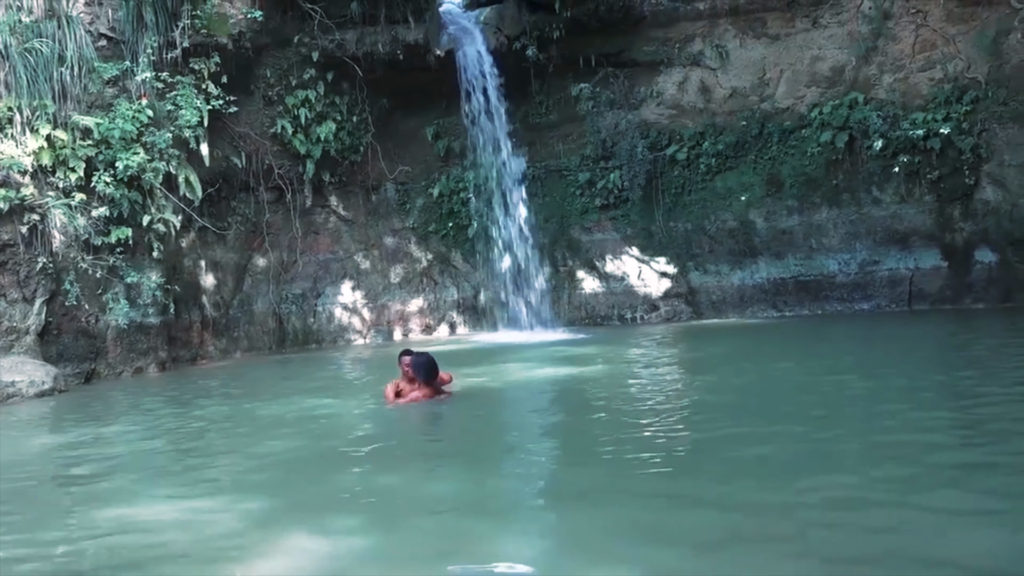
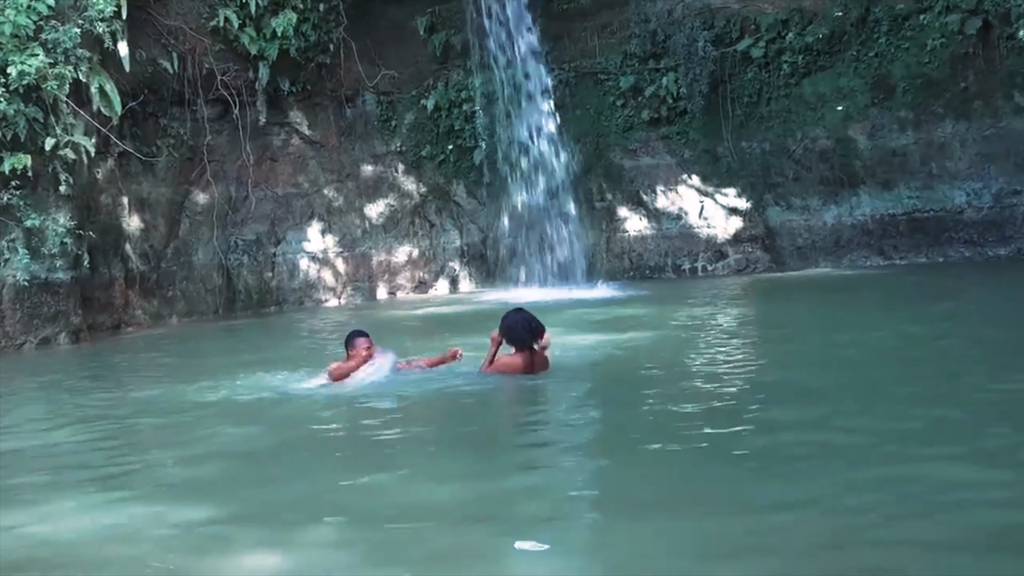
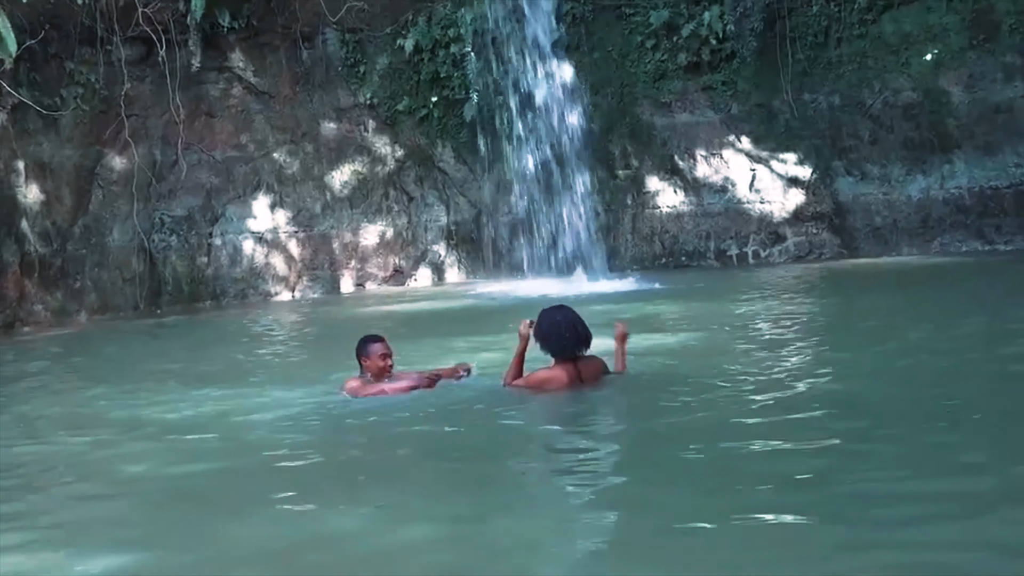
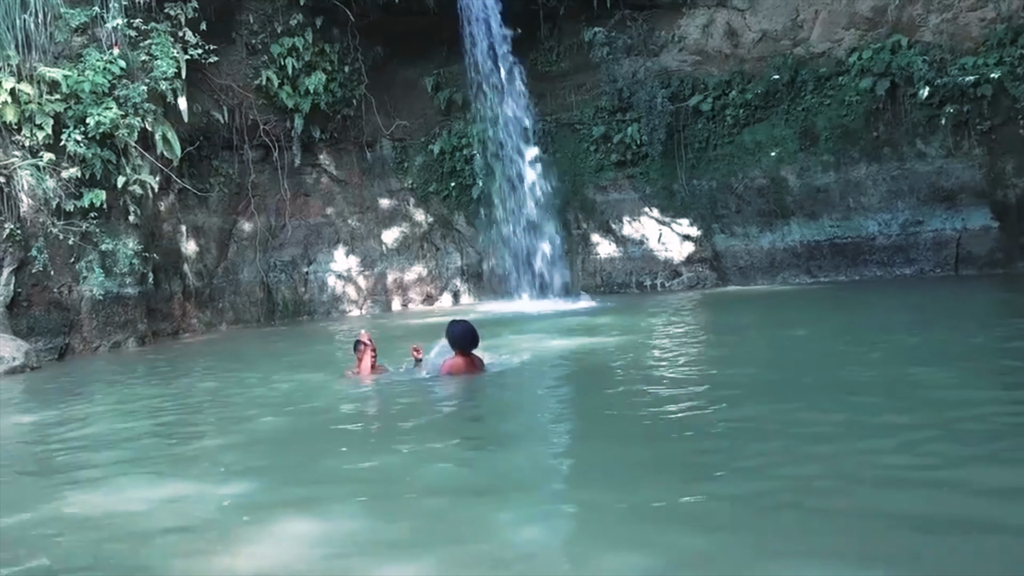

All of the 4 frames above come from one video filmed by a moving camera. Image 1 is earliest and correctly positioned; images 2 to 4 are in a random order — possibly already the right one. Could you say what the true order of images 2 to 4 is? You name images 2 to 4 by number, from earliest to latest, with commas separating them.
4, 2, 3
